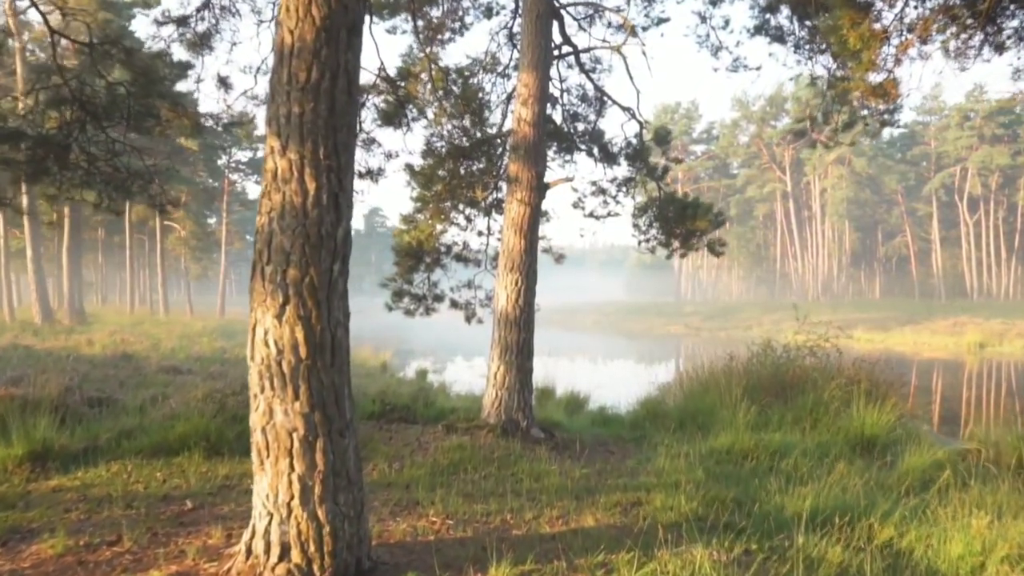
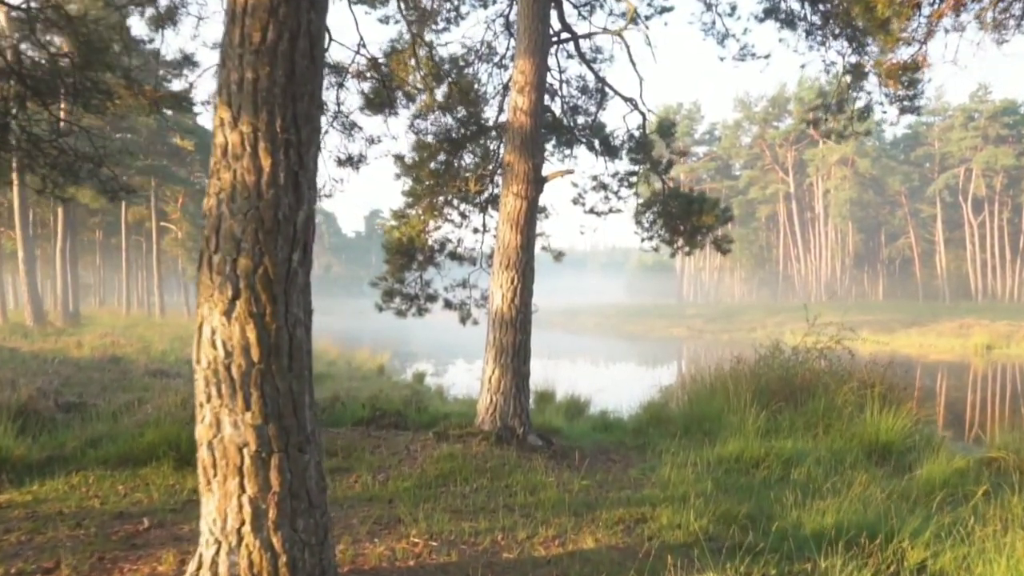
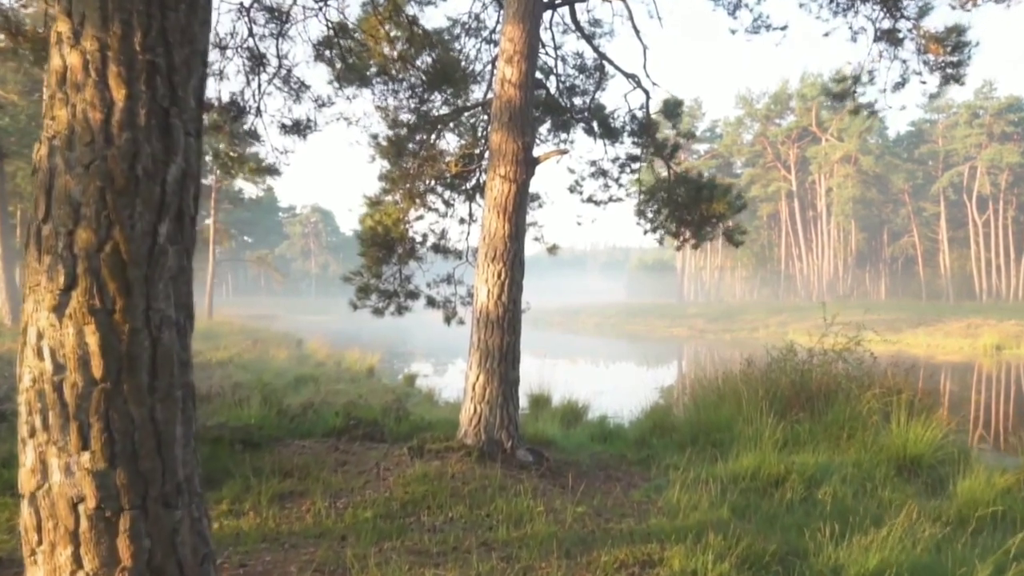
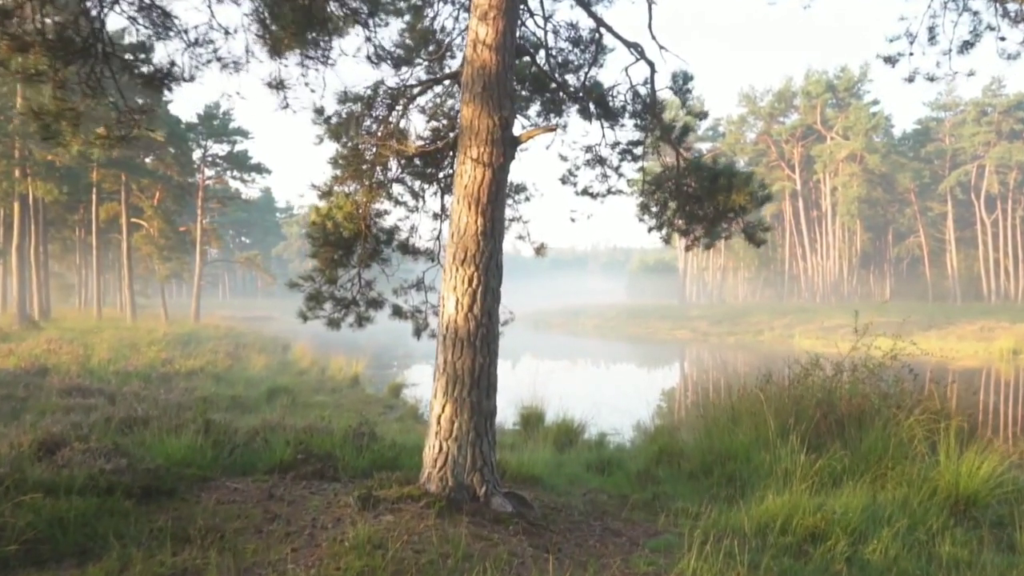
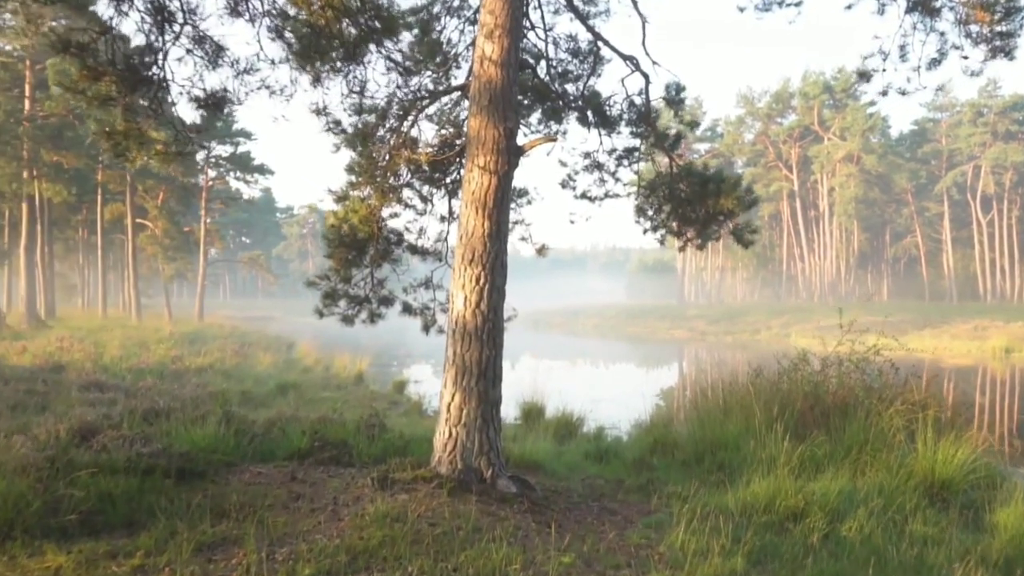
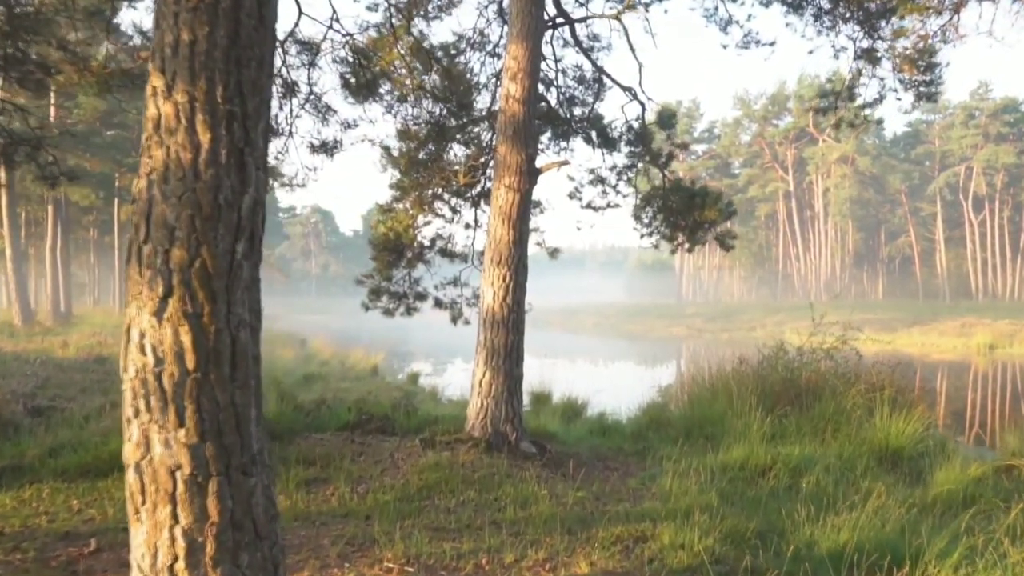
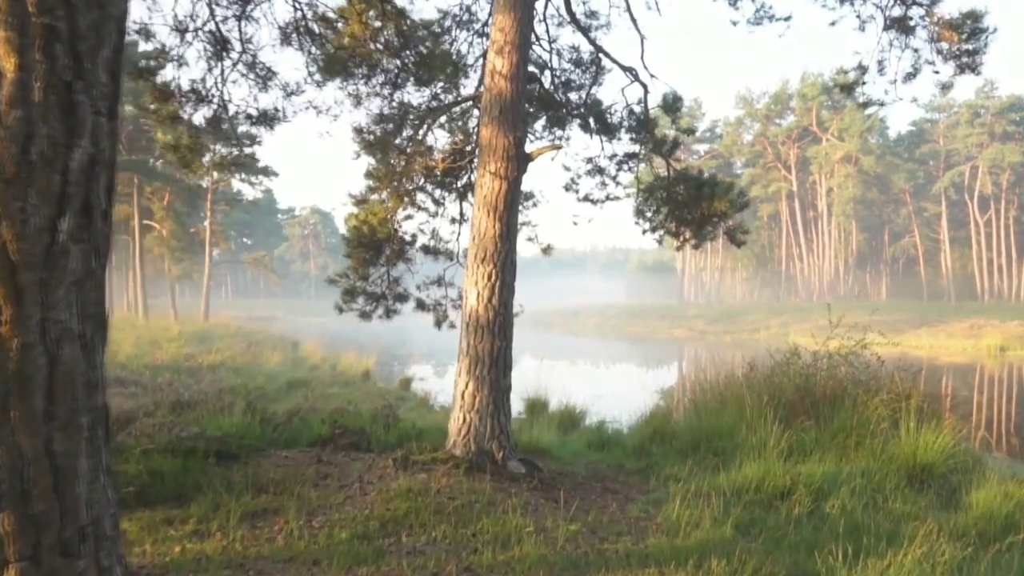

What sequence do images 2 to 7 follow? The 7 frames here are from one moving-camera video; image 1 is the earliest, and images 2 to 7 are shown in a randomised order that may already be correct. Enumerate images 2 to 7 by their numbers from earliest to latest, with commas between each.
2, 6, 3, 7, 5, 4
